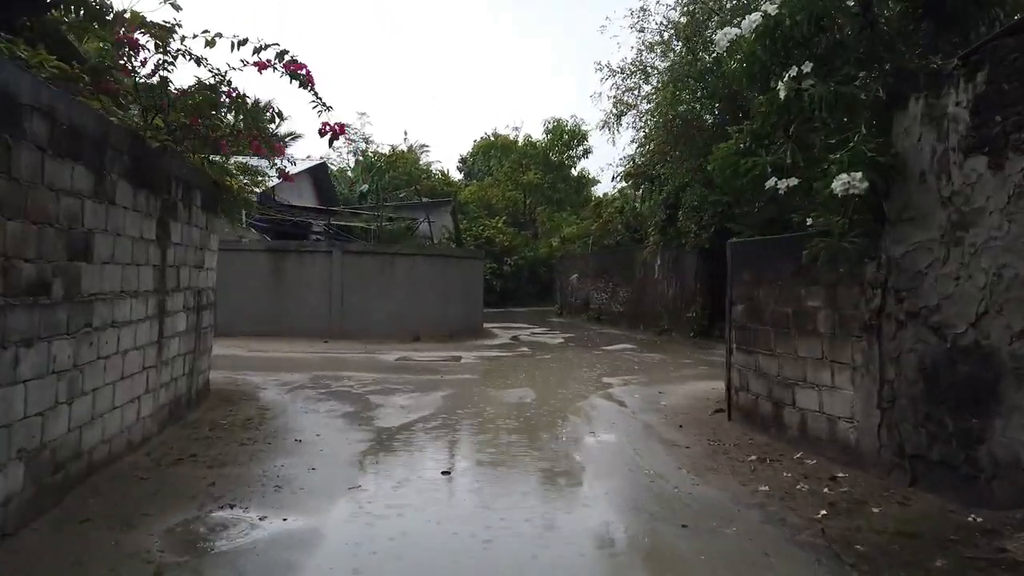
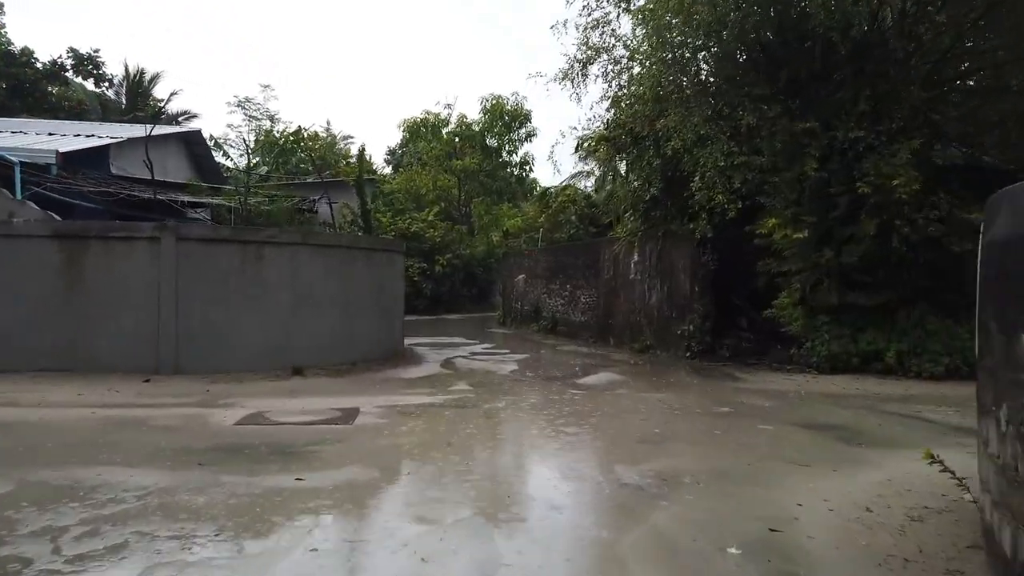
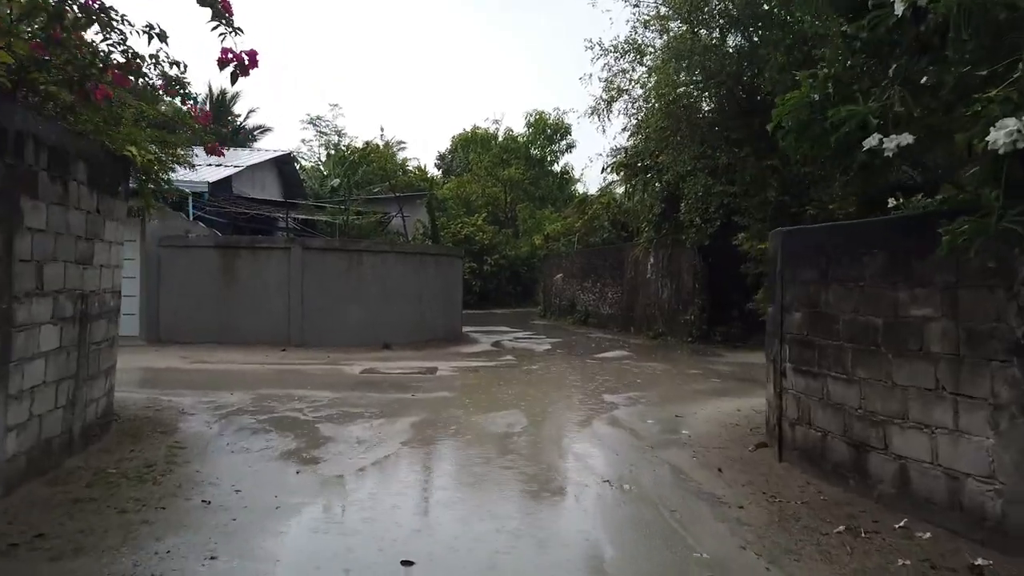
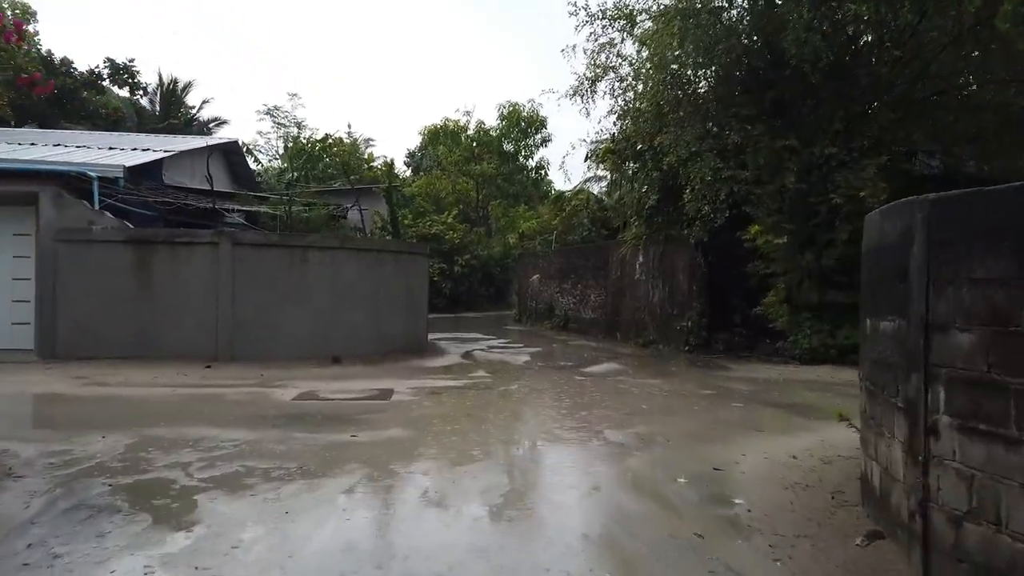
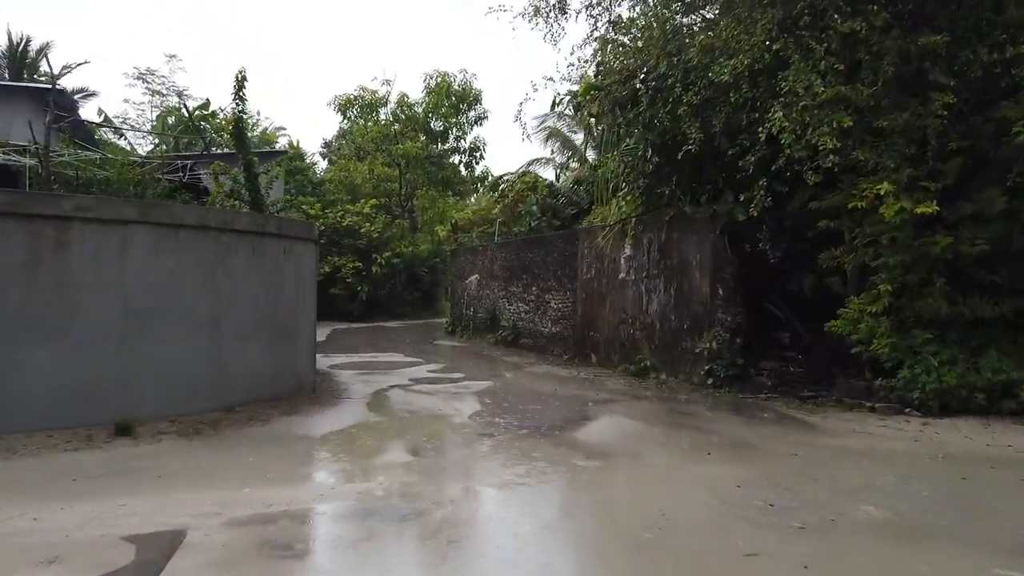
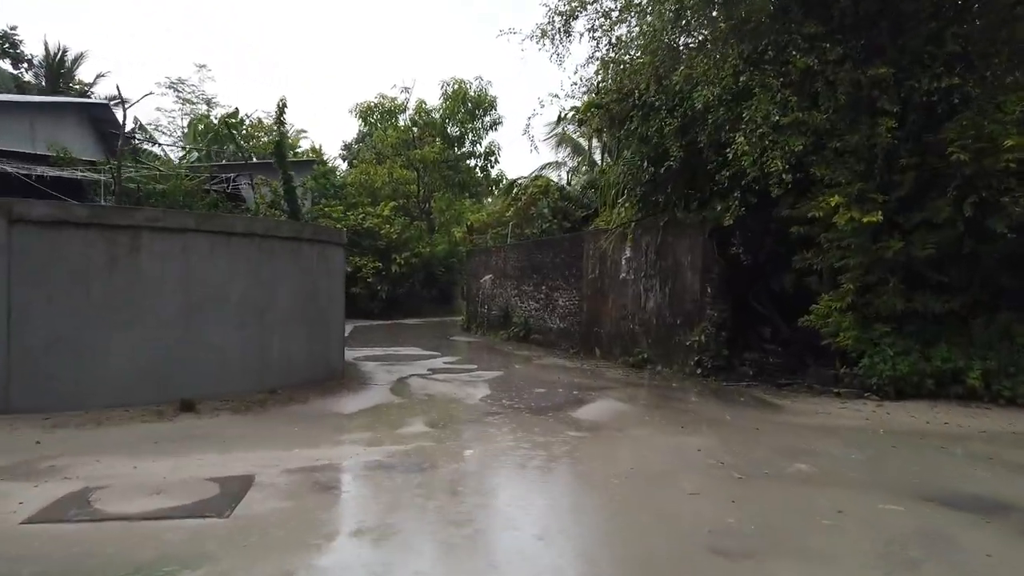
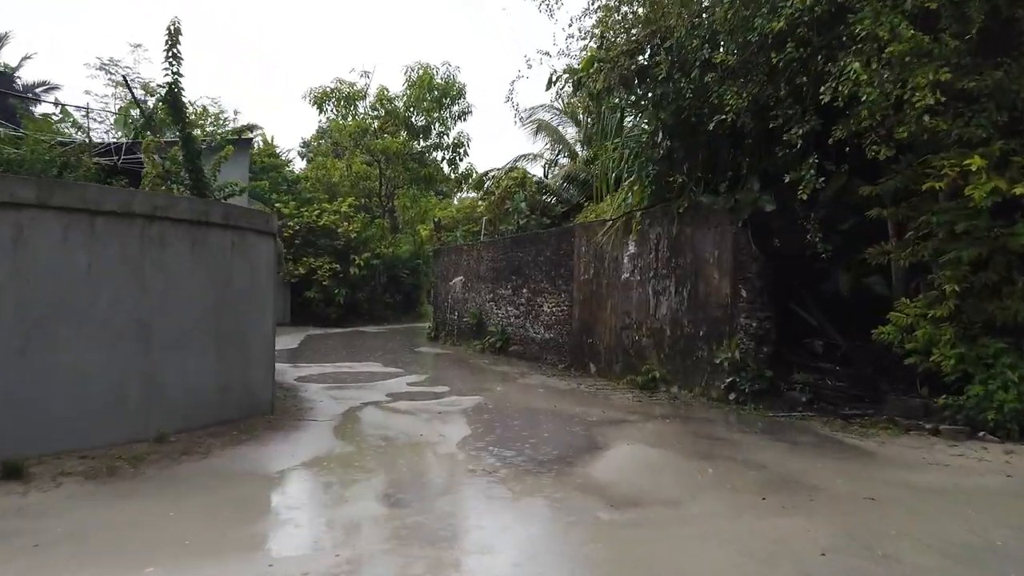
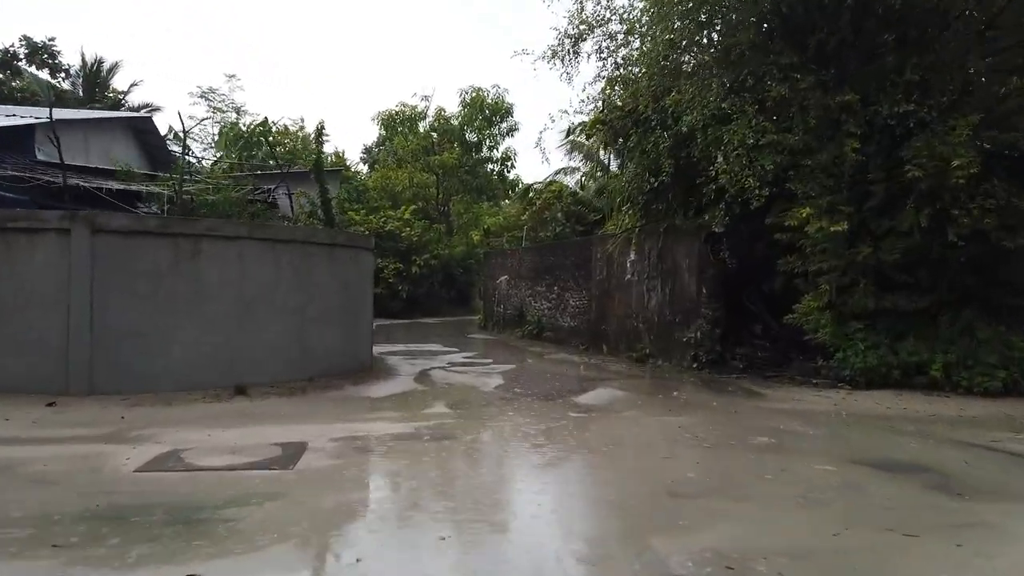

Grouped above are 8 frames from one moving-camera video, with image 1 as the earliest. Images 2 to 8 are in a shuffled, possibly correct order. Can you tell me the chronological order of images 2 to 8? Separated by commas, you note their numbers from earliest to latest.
3, 4, 2, 8, 6, 5, 7
